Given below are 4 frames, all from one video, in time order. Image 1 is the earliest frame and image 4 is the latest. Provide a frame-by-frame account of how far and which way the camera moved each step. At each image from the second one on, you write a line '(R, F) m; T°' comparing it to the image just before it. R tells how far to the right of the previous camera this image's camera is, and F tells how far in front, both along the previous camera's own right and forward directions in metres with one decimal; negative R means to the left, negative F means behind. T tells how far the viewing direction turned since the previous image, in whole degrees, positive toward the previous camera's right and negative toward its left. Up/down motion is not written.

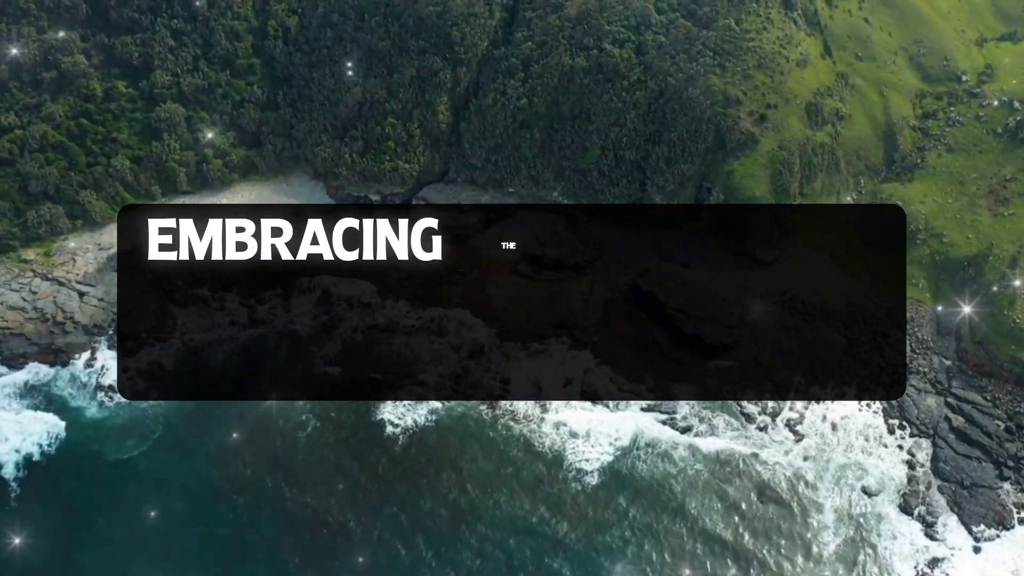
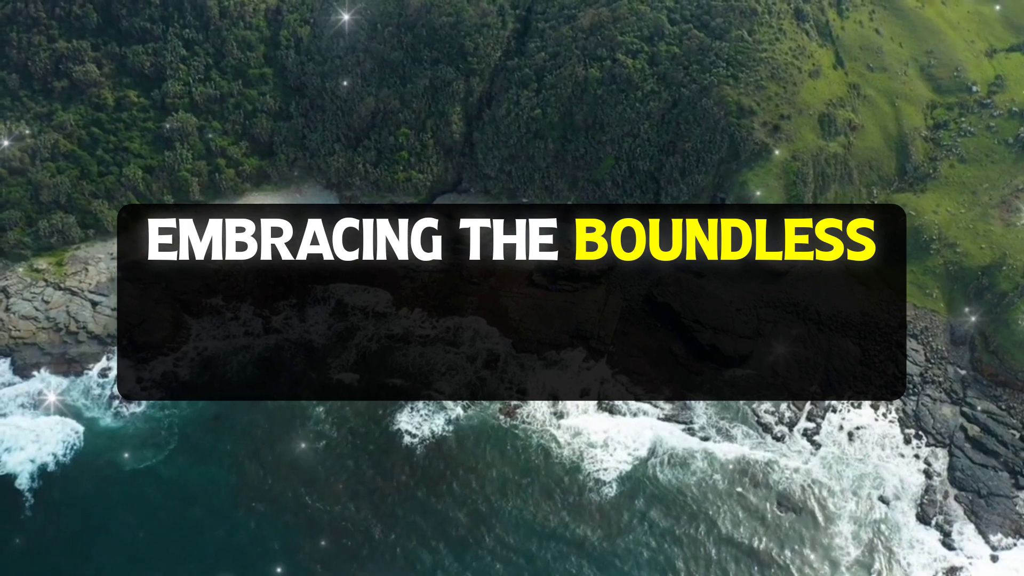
(-4.0, +0.1) m; 0°
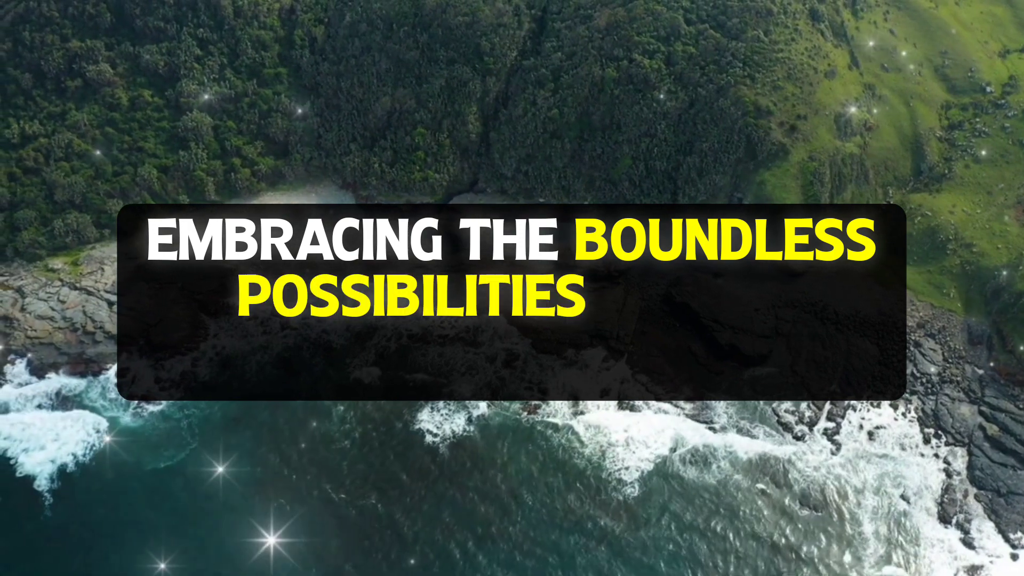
(-4.7, 0.0) m; 0°
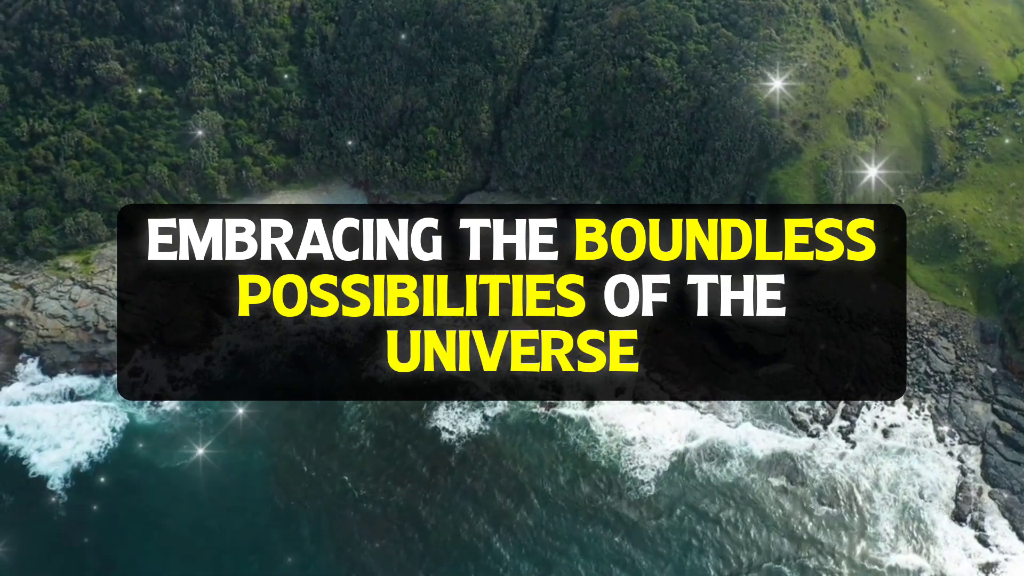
(-3.4, +0.1) m; 0°
